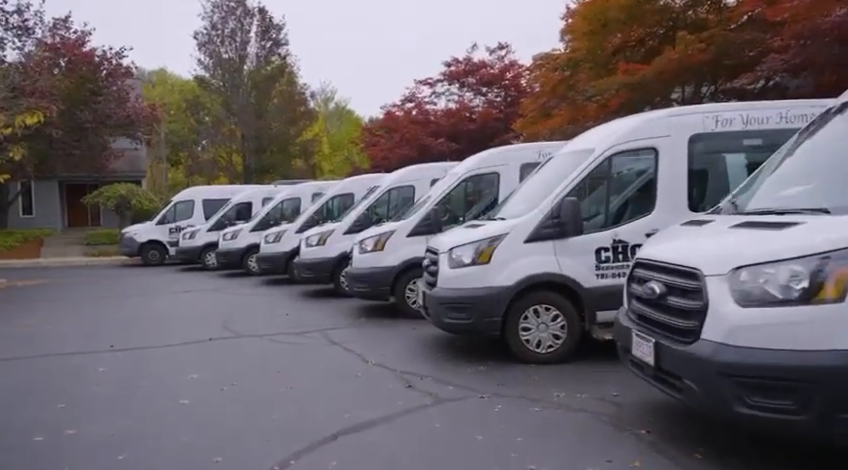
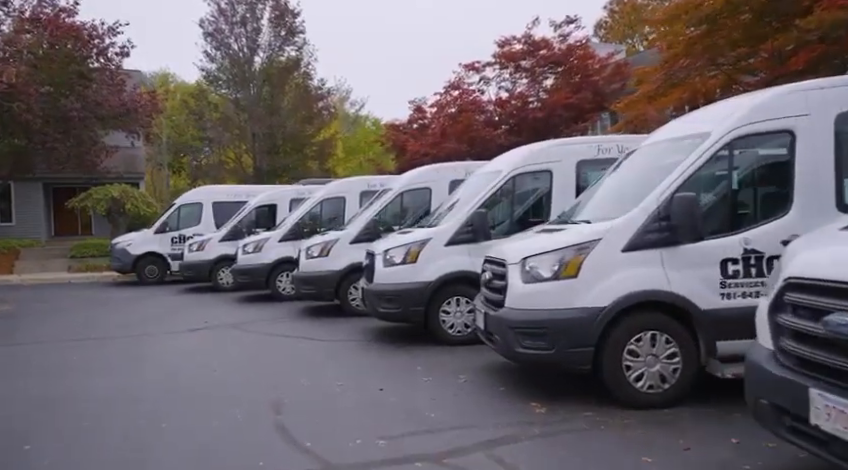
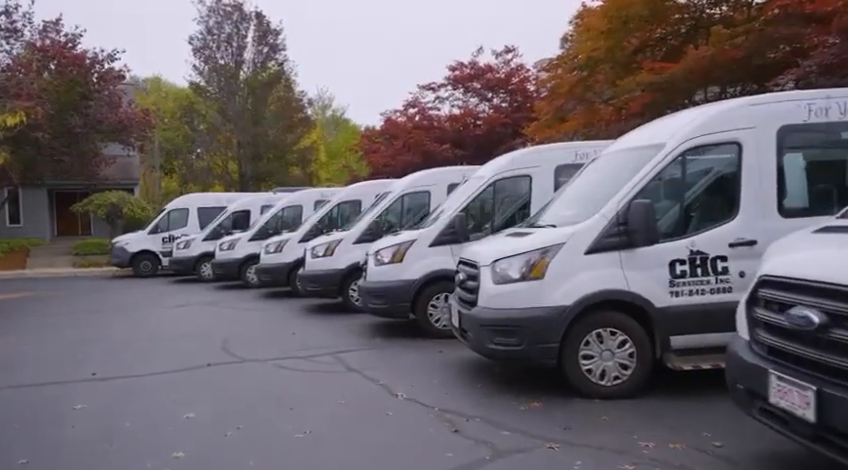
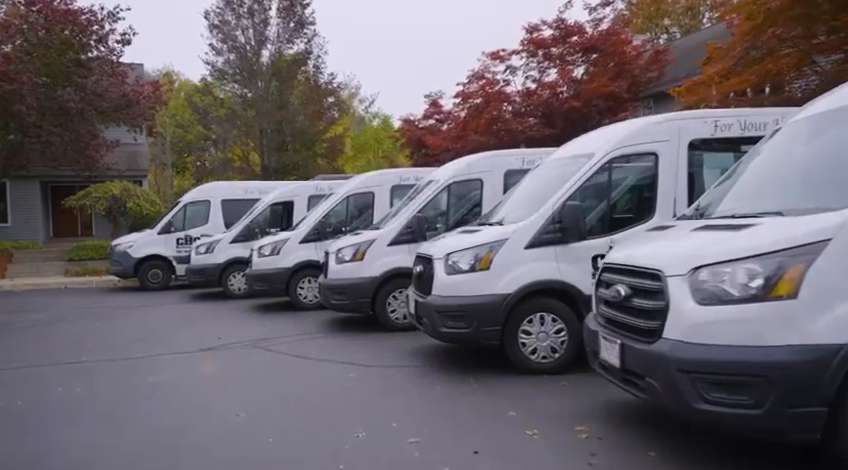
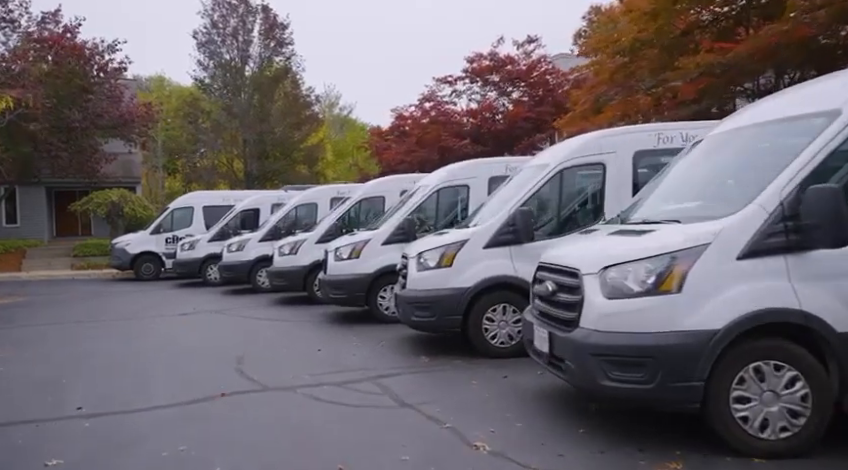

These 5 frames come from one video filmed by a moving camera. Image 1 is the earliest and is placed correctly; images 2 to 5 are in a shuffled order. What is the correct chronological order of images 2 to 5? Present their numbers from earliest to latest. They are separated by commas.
3, 5, 2, 4
